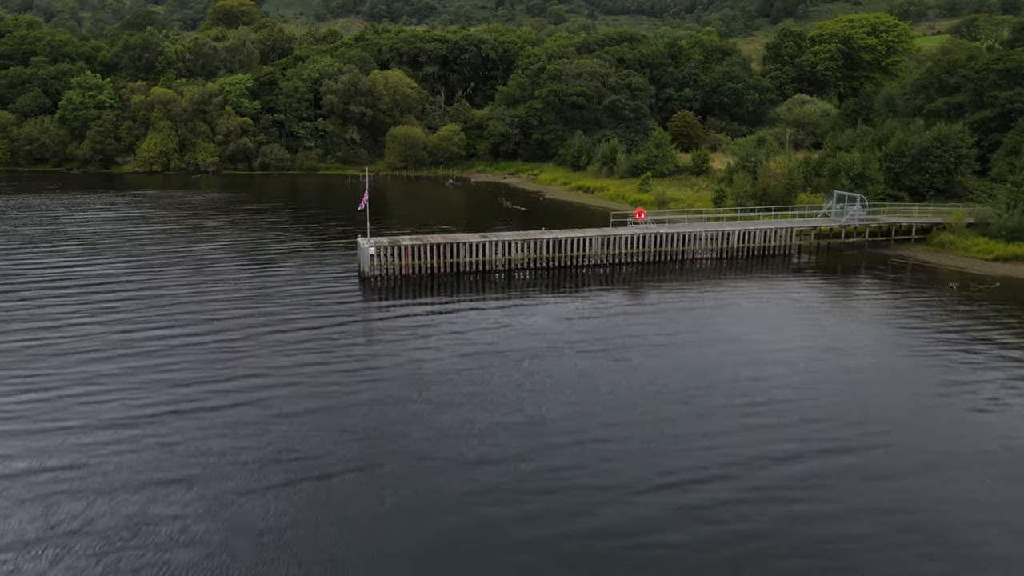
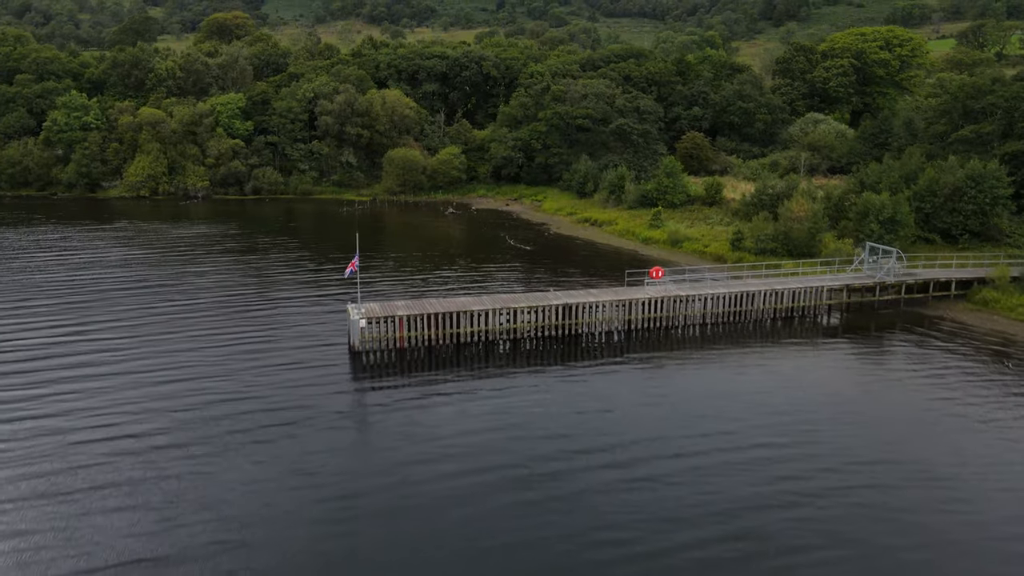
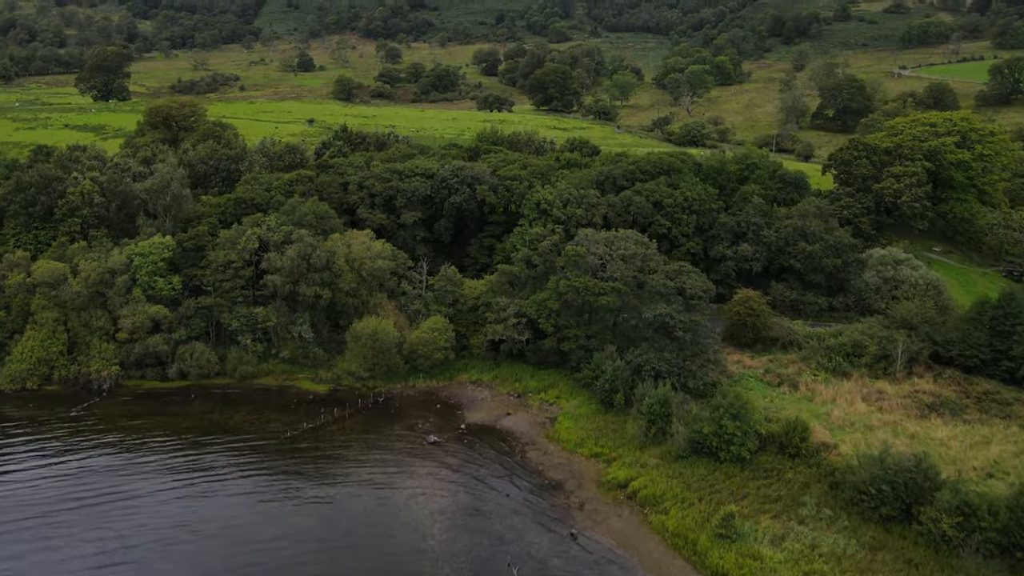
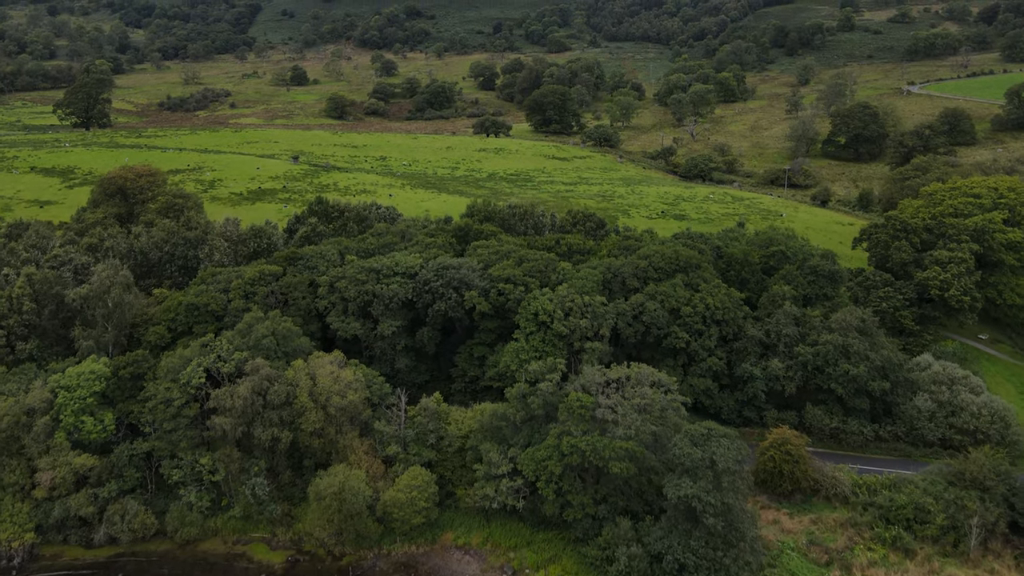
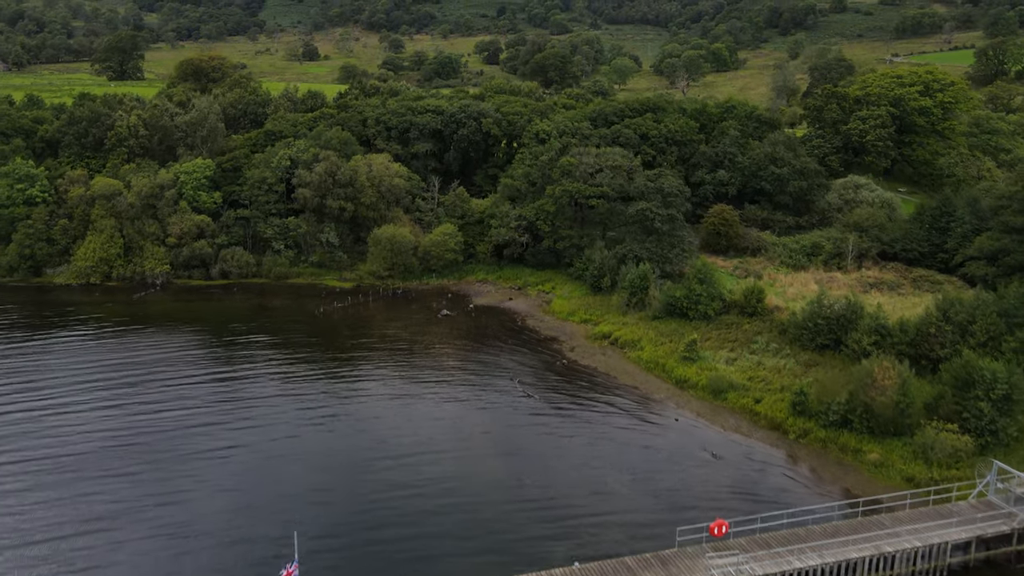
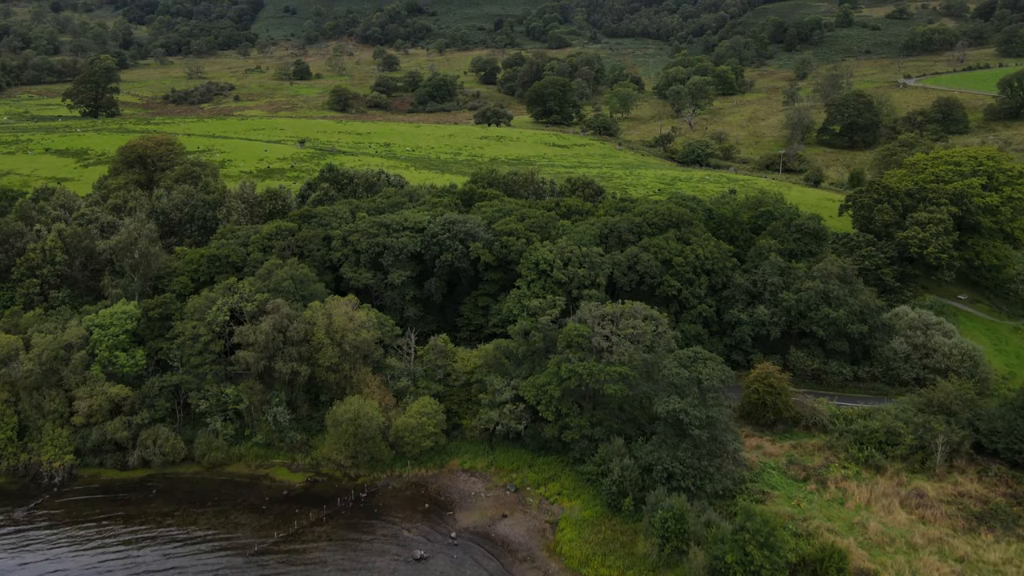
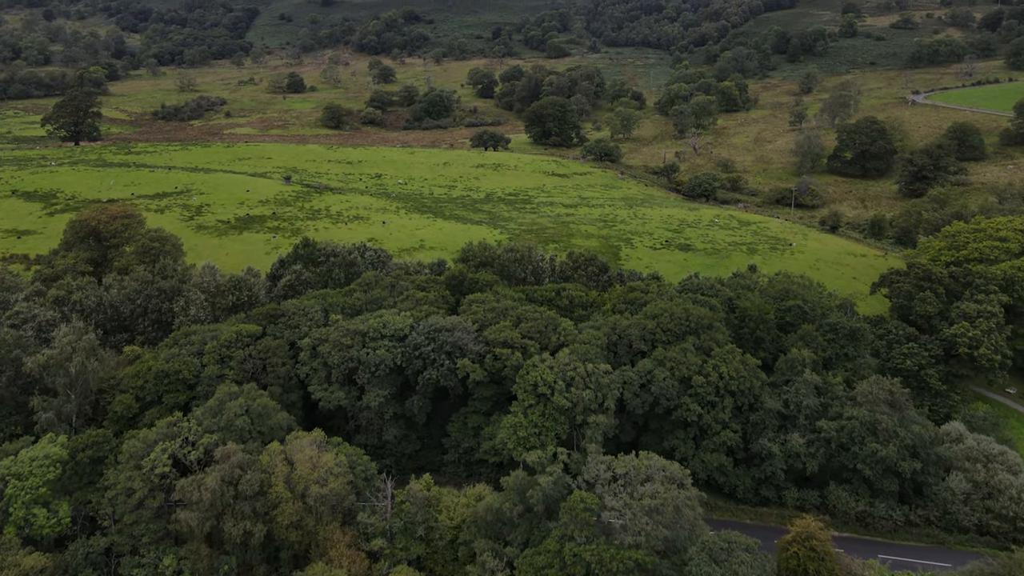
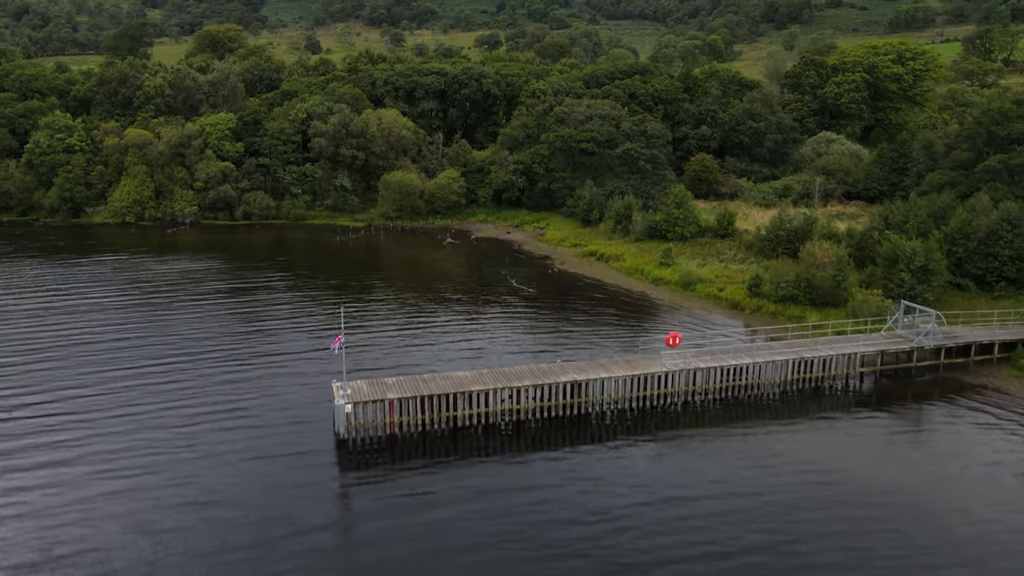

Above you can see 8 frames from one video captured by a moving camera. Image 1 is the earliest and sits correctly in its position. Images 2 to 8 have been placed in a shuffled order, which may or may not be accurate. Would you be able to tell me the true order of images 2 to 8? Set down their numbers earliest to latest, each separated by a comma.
2, 8, 5, 3, 6, 4, 7
